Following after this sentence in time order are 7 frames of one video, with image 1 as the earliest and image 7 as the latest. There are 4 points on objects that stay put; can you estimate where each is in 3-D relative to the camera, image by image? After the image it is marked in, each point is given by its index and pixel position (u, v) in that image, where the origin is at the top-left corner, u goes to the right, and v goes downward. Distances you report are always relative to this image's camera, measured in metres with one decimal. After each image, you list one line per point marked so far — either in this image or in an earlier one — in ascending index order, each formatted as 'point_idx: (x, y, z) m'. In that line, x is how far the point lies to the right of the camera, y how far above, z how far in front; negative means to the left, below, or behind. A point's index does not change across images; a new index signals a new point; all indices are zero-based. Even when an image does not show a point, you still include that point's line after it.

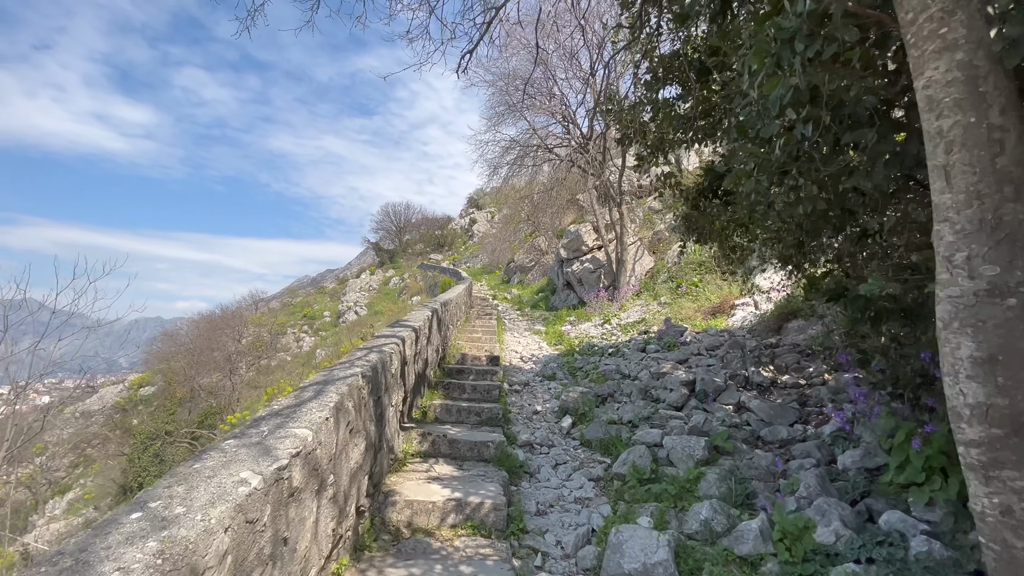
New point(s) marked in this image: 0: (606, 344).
0: (+1.5, -0.9, +7.8) m
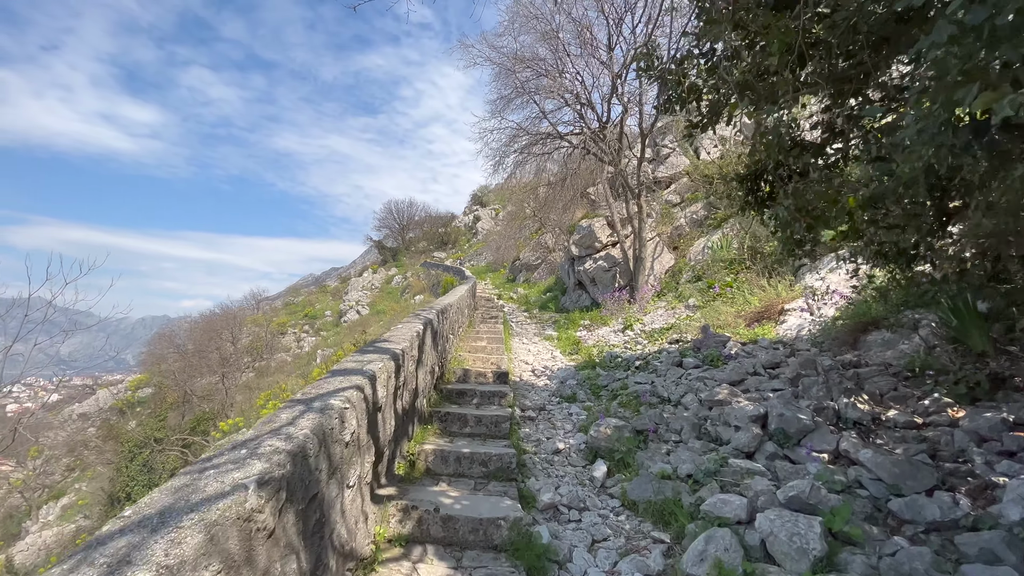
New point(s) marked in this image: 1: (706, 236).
0: (+1.6, -0.9, +6.7) m
1: (+4.7, +1.2, +11.7) m
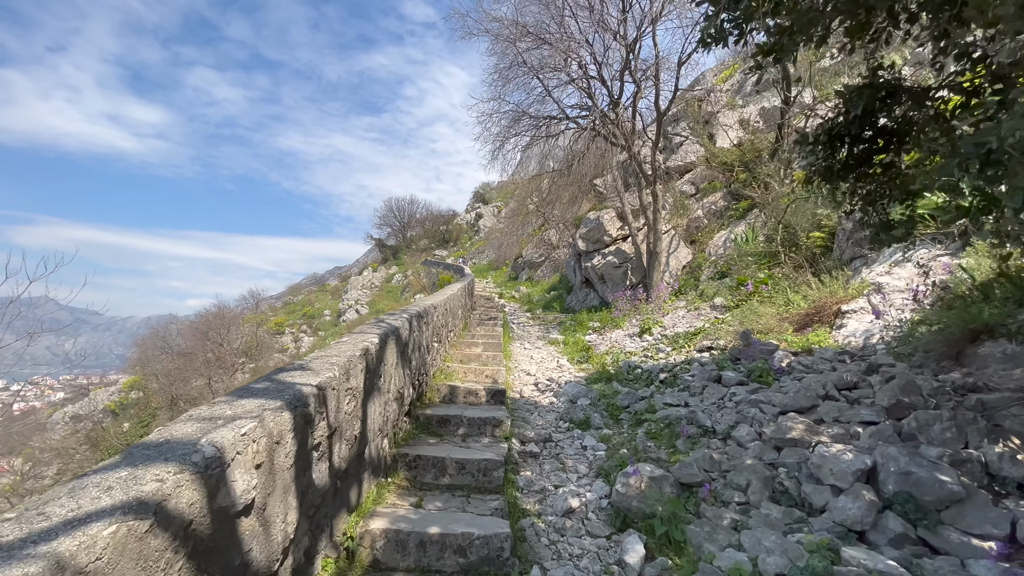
0: (+1.6, -0.9, +5.6) m
1: (+4.7, +1.3, +10.6) m
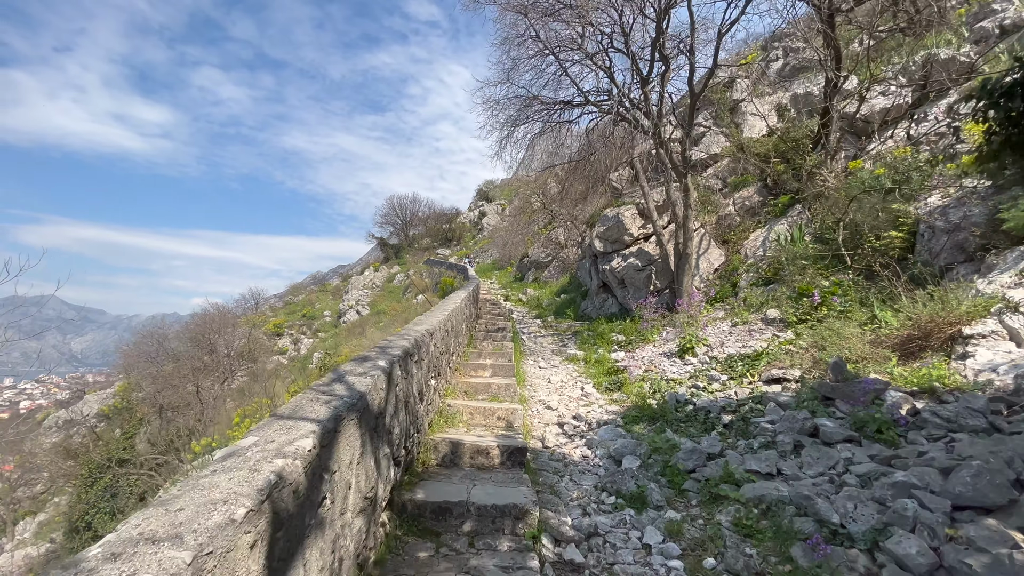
0: (+1.8, -1.1, +4.4) m
1: (+4.9, +1.2, +9.4) m
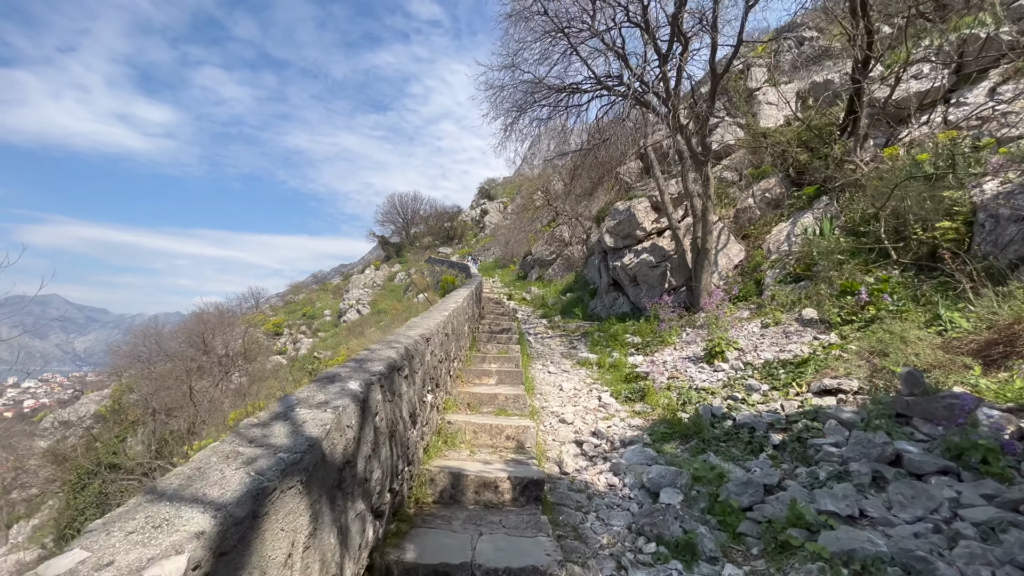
0: (+1.9, -1.0, +3.8) m
1: (+5.0, +1.2, +8.7) m
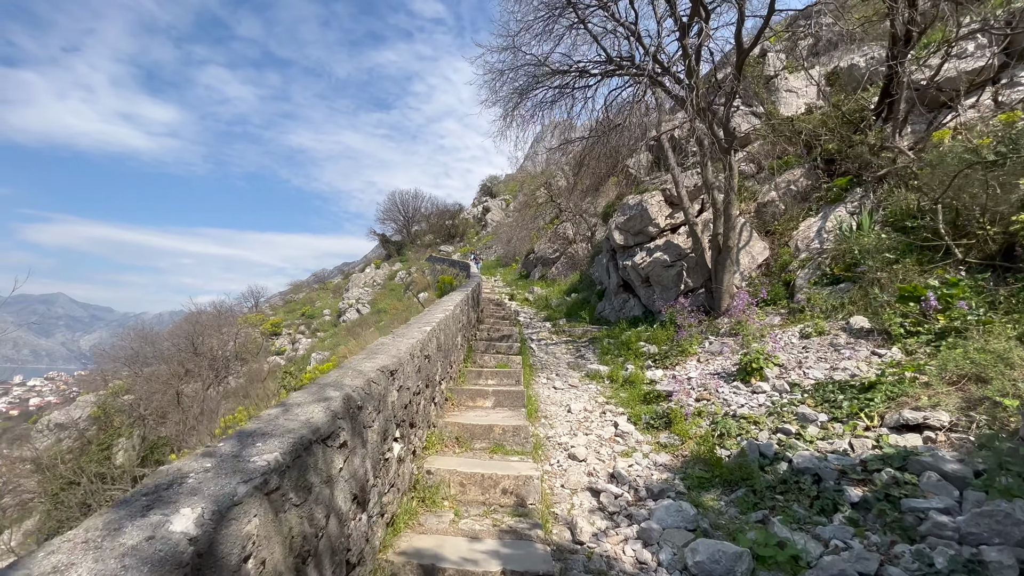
0: (+1.9, -1.1, +2.9) m
1: (+5.0, +1.2, +7.9) m
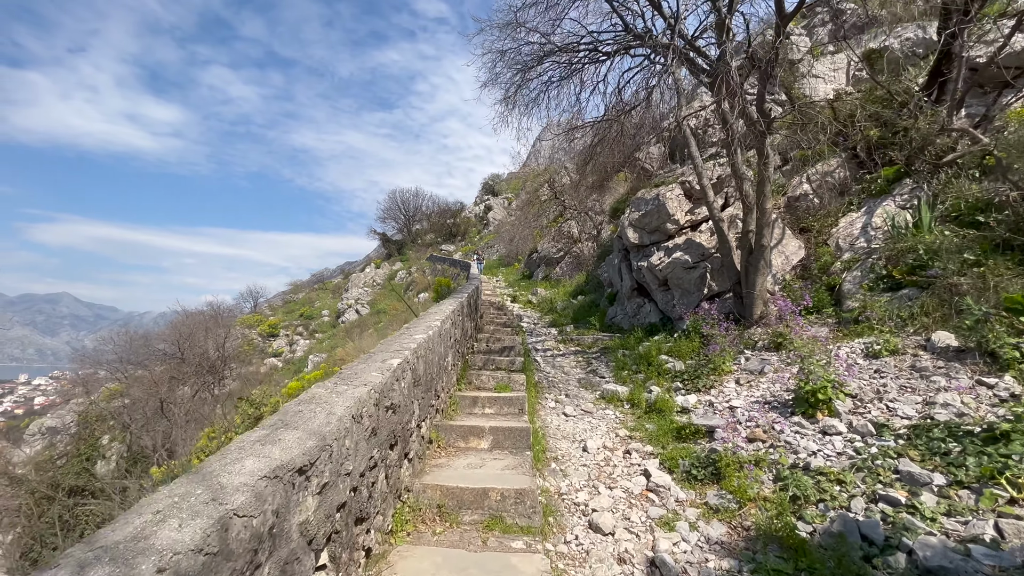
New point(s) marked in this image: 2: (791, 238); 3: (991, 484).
0: (+1.9, -1.2, +2.0) m
1: (+5.1, +1.1, +6.9) m
2: (+4.2, +0.7, +7.4) m
3: (+2.4, -1.0, +2.4) m
